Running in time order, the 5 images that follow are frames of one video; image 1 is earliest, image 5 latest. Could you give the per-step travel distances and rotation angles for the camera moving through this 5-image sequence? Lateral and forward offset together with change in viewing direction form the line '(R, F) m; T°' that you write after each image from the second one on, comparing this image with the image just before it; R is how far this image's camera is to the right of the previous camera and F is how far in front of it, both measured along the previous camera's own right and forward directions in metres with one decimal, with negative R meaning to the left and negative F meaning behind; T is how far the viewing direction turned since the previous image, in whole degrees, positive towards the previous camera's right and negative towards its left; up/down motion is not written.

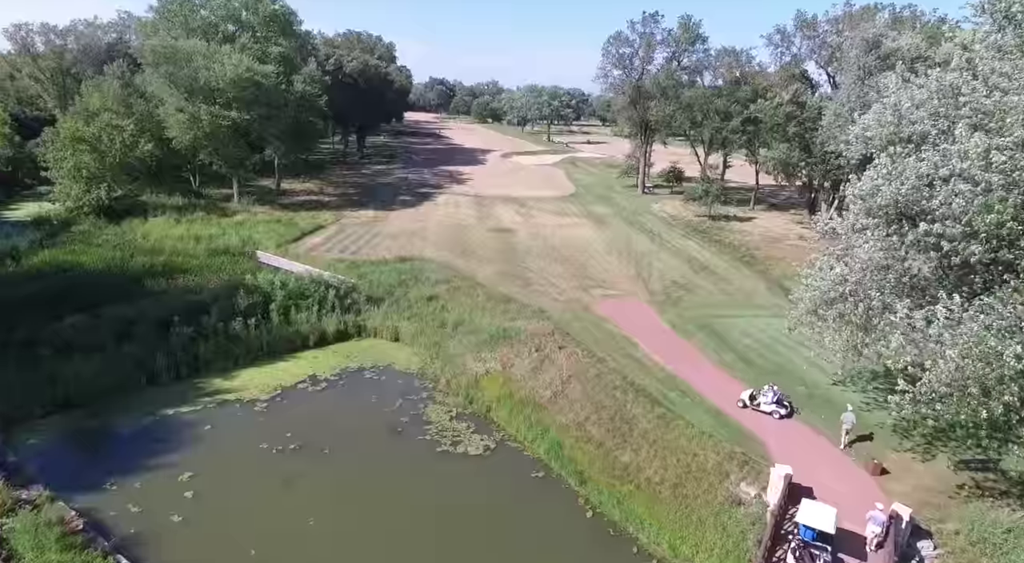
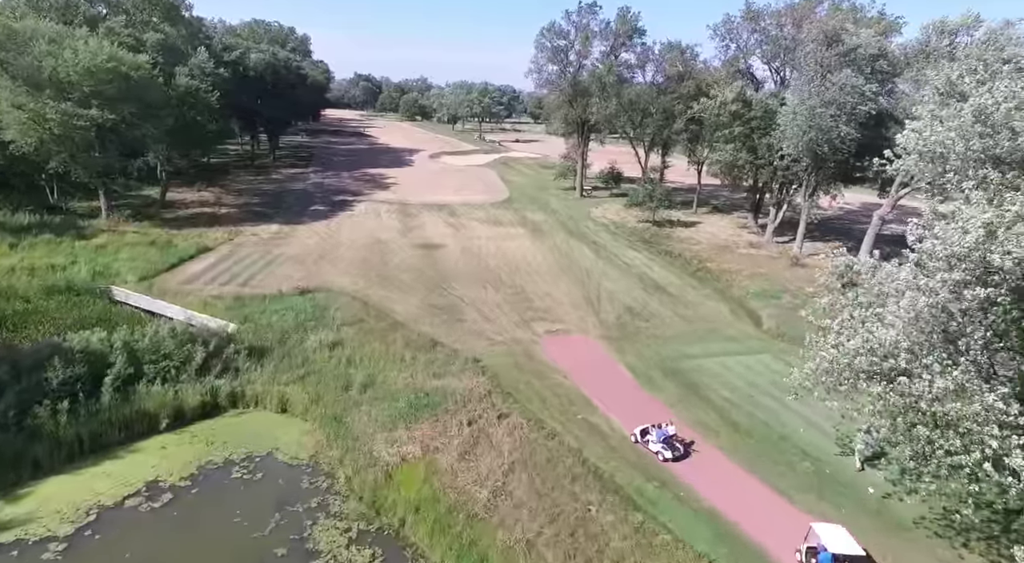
(+0.4, +5.7) m; +6°
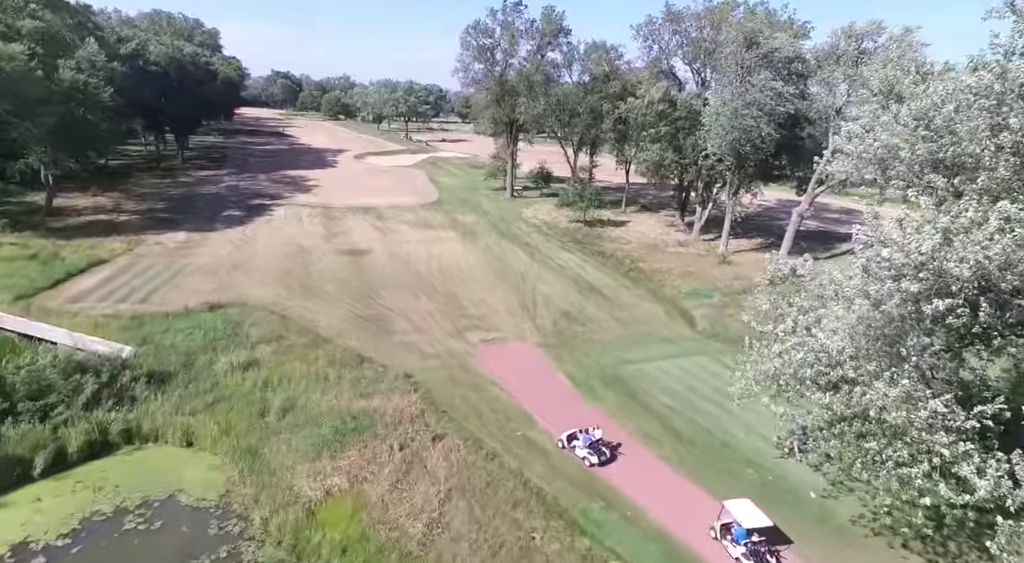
(0.0, +1.2) m; +6°
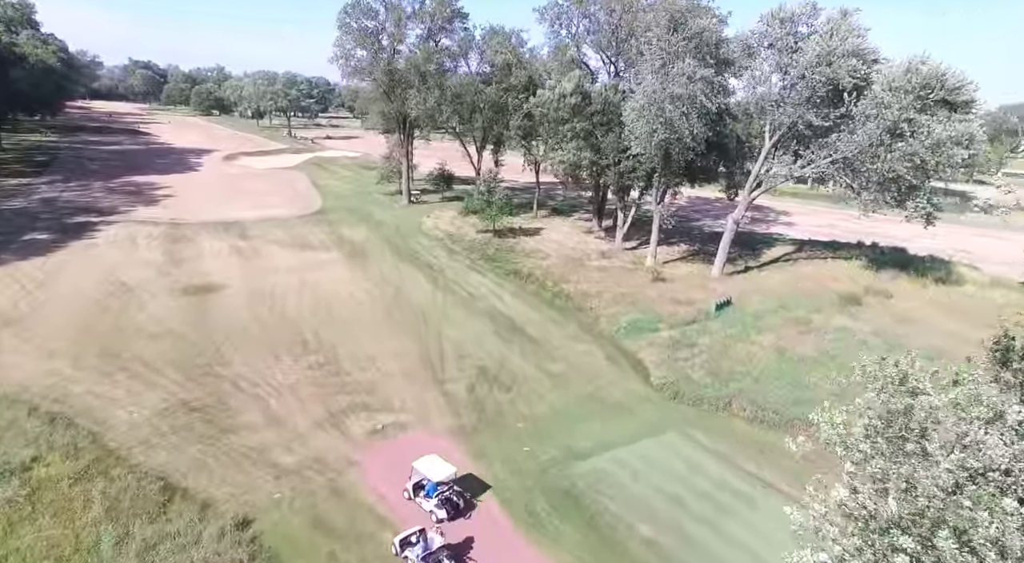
(+0.2, +7.4) m; +8°
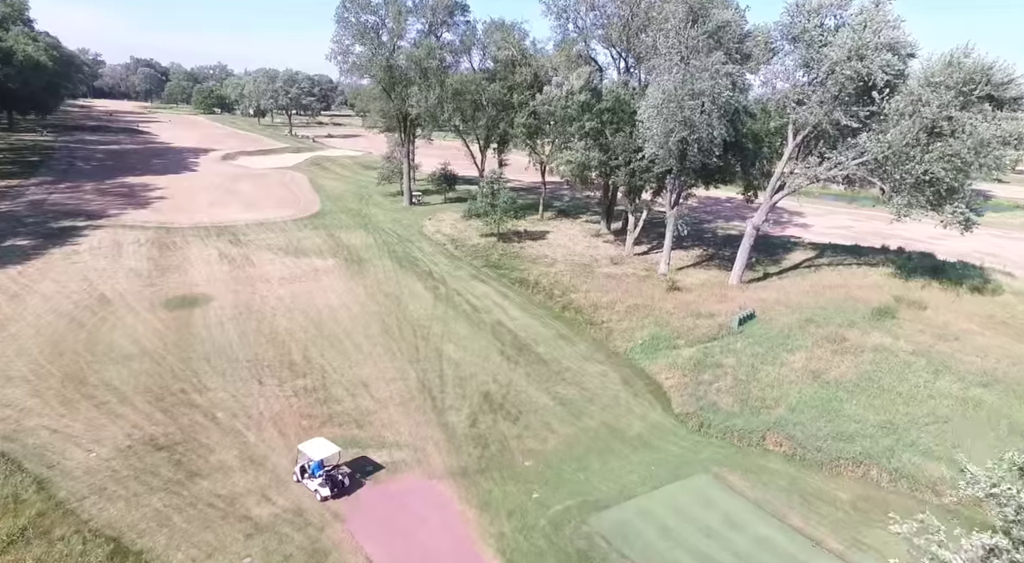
(-0.1, +2.1) m; 0°
